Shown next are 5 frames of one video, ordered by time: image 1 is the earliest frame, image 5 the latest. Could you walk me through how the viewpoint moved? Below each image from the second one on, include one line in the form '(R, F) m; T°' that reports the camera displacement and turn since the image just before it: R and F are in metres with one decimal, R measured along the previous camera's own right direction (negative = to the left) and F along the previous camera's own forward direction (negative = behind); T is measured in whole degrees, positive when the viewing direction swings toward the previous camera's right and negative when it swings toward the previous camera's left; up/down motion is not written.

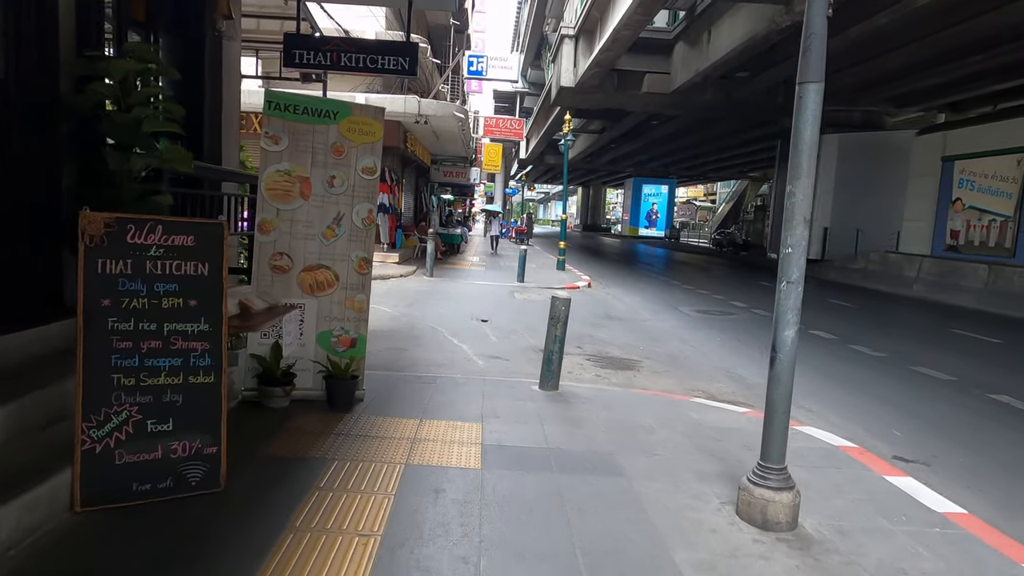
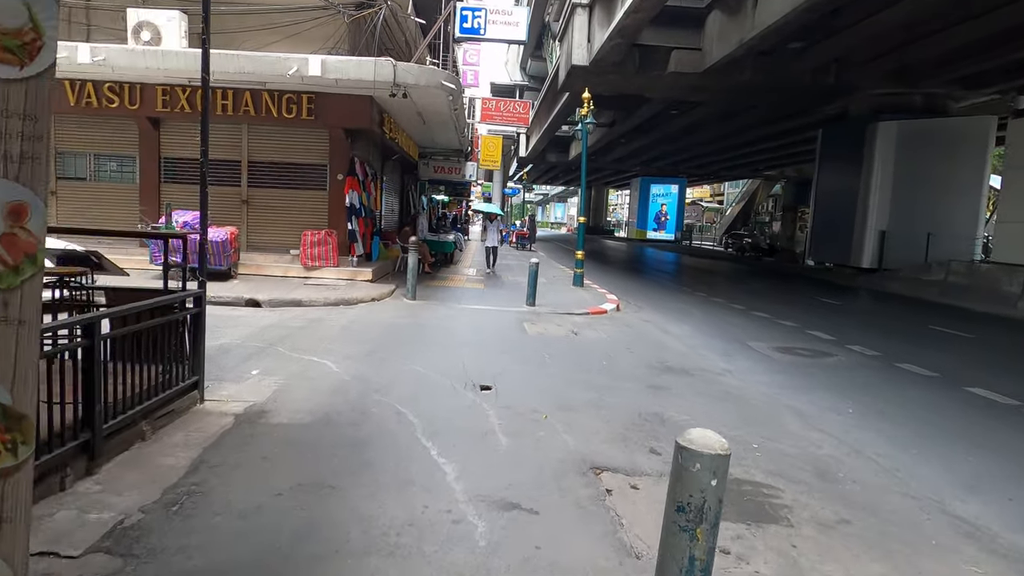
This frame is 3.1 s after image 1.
(-0.2, +3.7) m; 0°
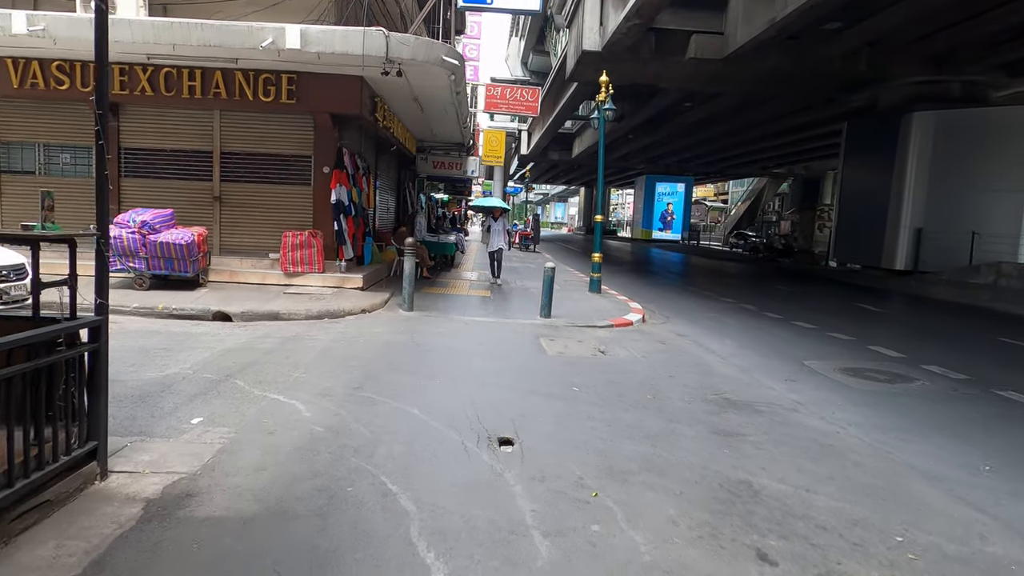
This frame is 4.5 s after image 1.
(-0.2, +1.6) m; 0°
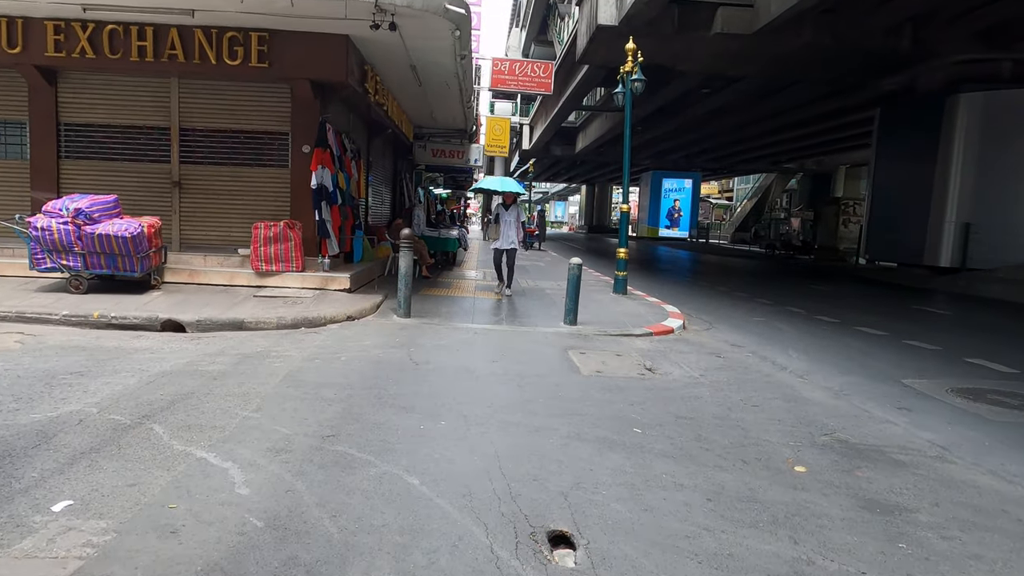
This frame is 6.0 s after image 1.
(-0.3, +1.8) m; 0°
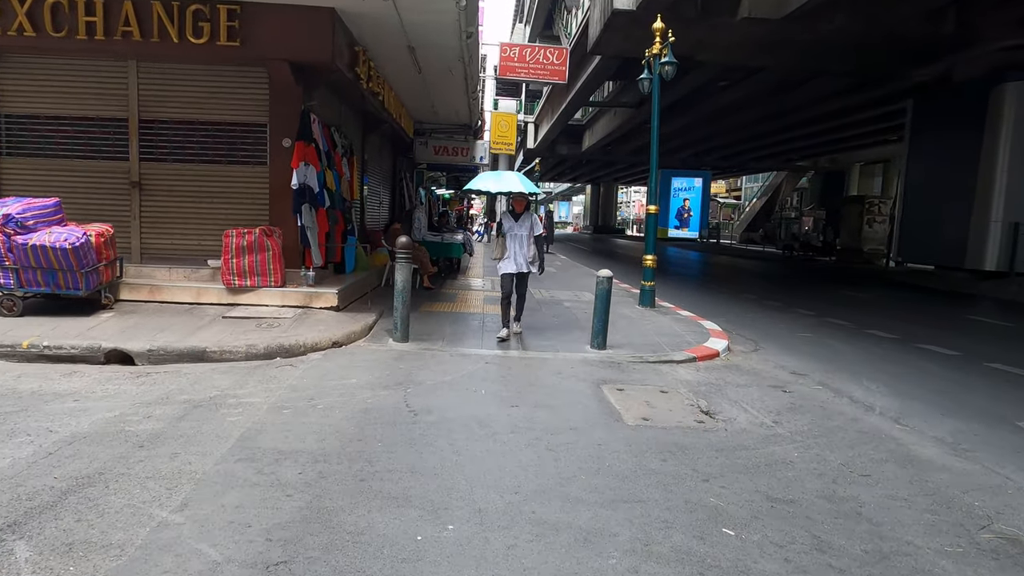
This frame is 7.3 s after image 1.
(-0.2, +1.4) m; 0°
